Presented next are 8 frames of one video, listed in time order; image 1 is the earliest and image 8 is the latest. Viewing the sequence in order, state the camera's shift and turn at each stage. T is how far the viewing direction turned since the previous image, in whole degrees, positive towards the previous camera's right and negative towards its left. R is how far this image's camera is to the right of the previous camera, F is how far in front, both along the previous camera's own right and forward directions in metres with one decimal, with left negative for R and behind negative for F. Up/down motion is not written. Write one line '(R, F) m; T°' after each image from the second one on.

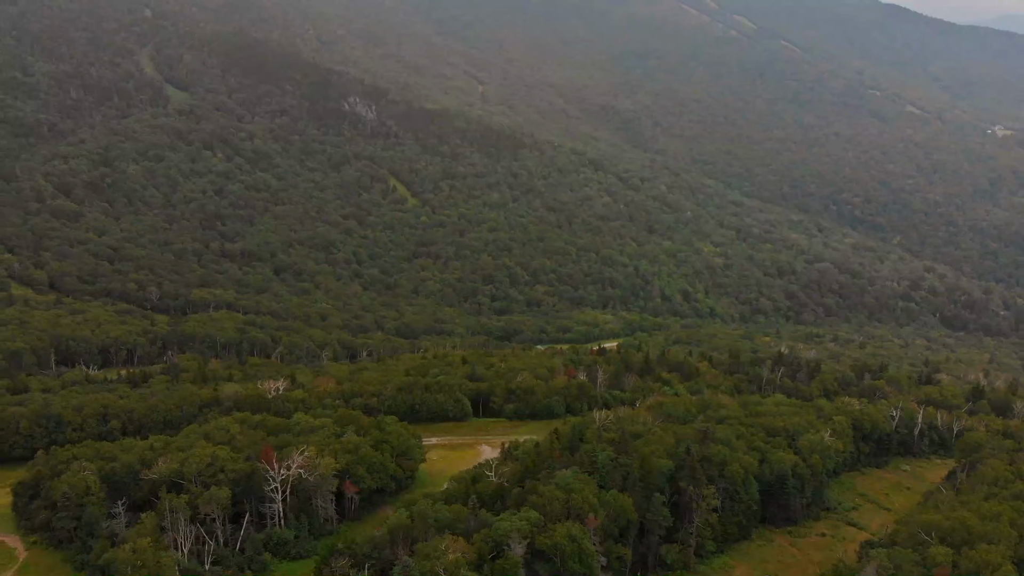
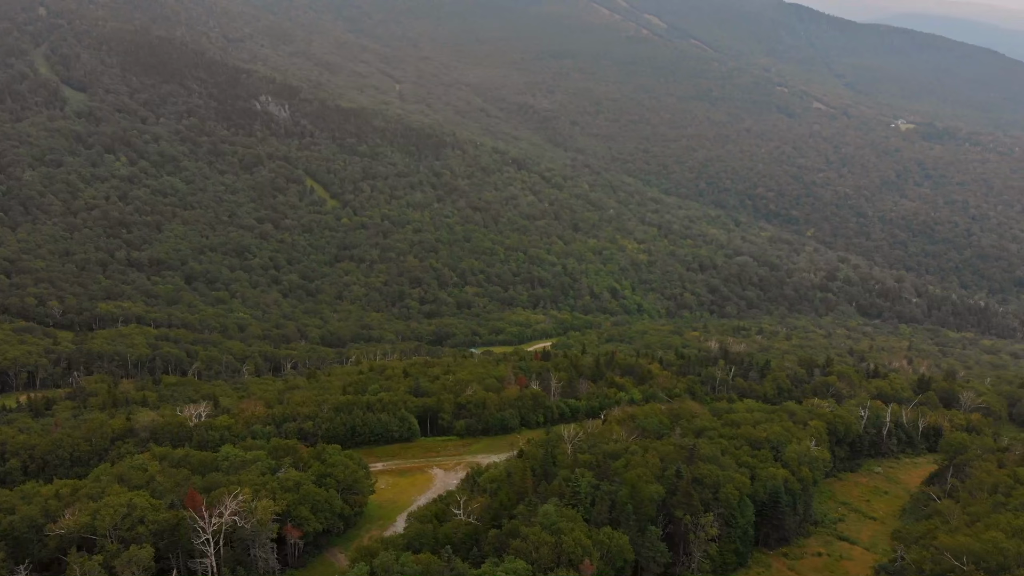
(-1.1, +3.0) m; +5°
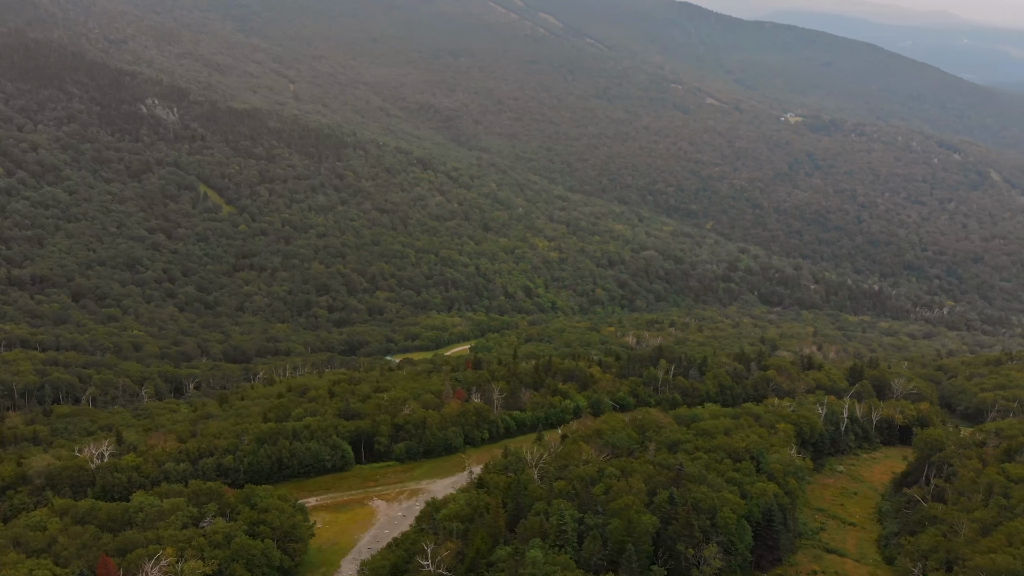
(-1.3, +2.9) m; +6°
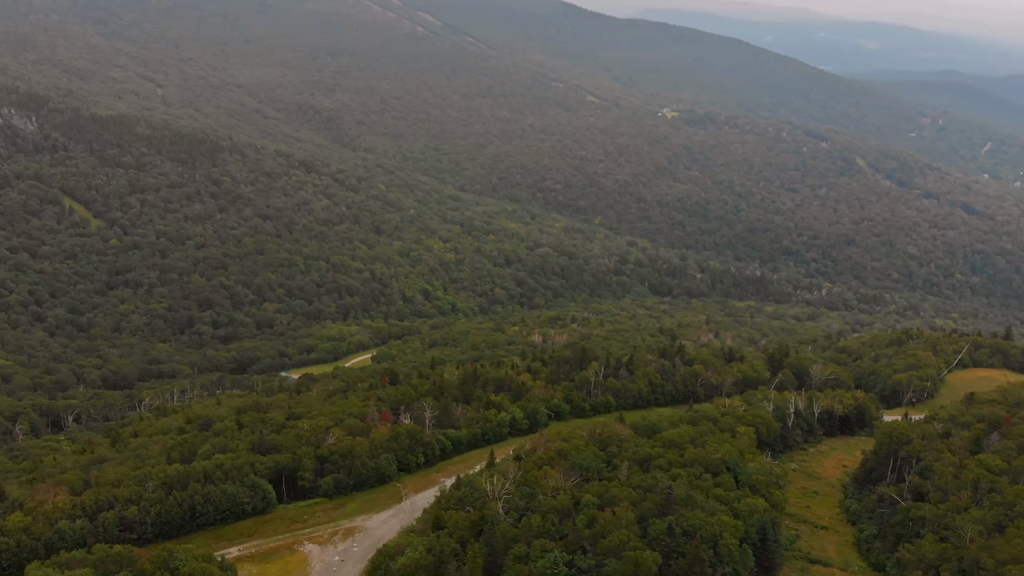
(-1.5, +2.7) m; +7°
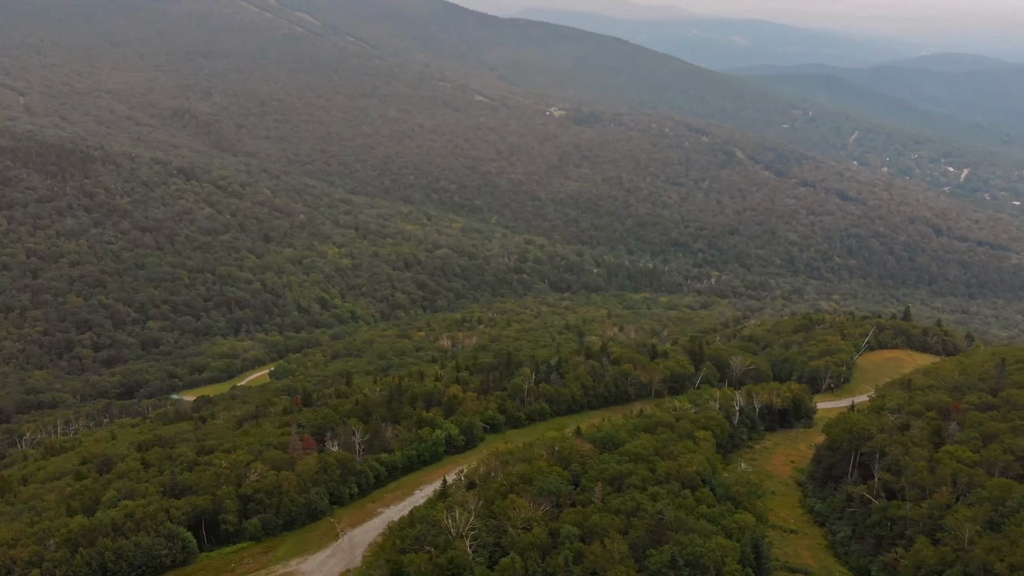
(-1.4, +2.2) m; +7°
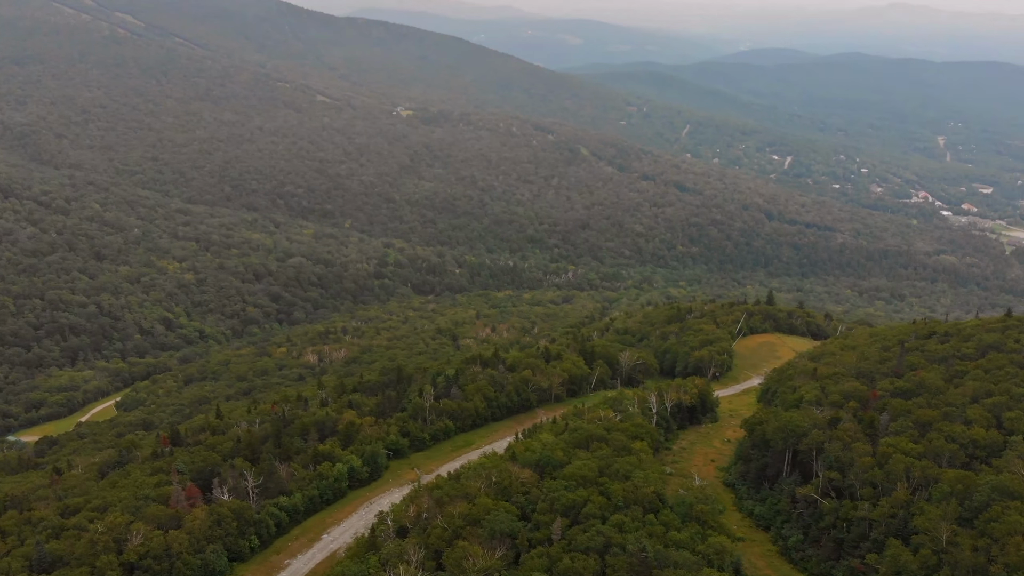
(-1.7, +2.4) m; +10°
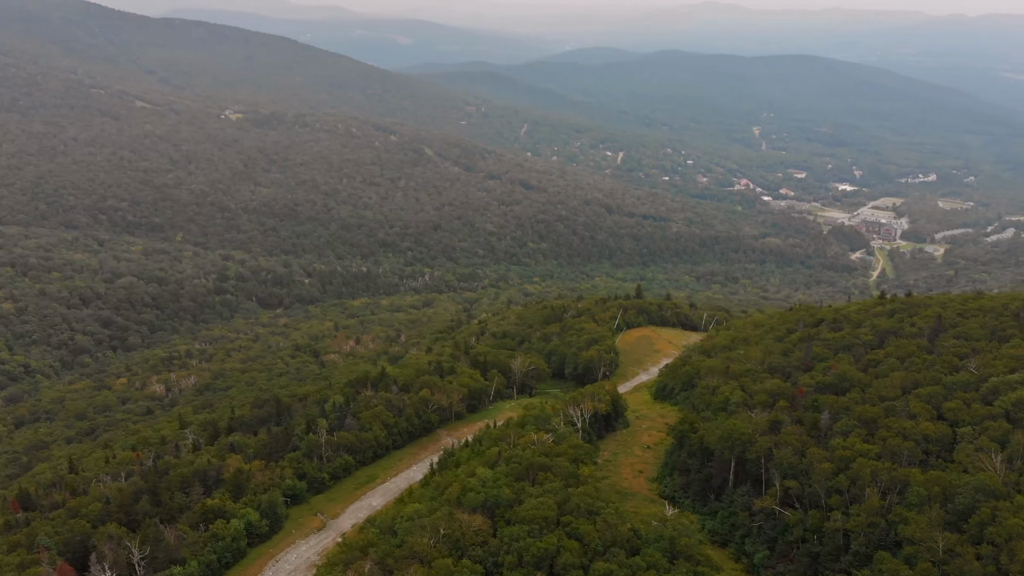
(-2.0, +2.5) m; +10°
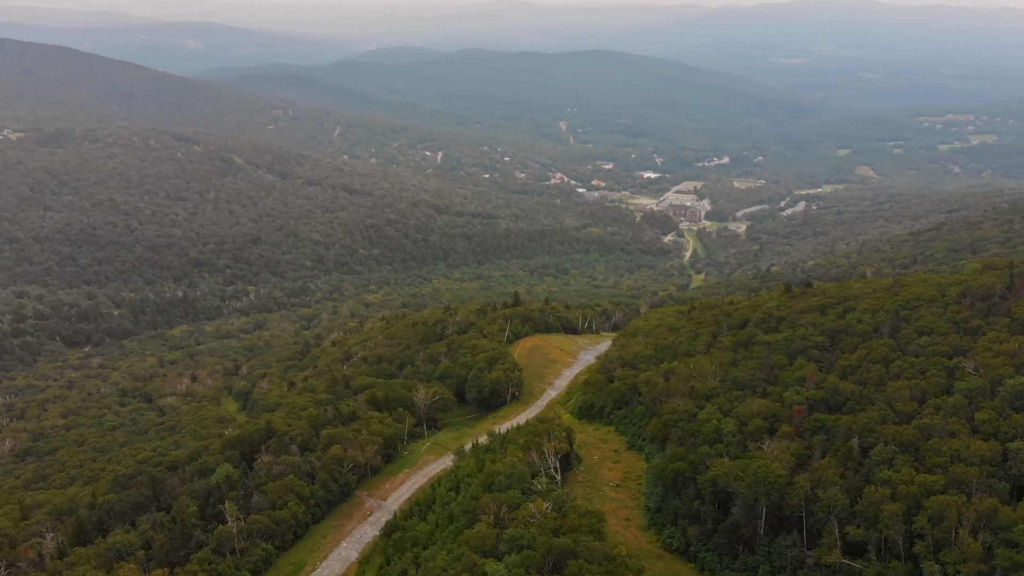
(-3.7, +4.6) m; +12°
